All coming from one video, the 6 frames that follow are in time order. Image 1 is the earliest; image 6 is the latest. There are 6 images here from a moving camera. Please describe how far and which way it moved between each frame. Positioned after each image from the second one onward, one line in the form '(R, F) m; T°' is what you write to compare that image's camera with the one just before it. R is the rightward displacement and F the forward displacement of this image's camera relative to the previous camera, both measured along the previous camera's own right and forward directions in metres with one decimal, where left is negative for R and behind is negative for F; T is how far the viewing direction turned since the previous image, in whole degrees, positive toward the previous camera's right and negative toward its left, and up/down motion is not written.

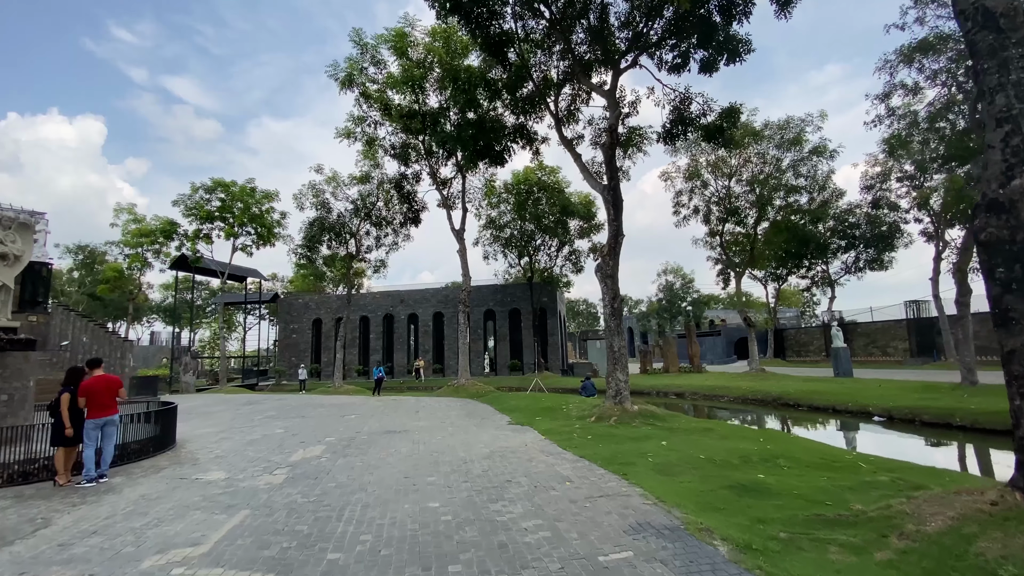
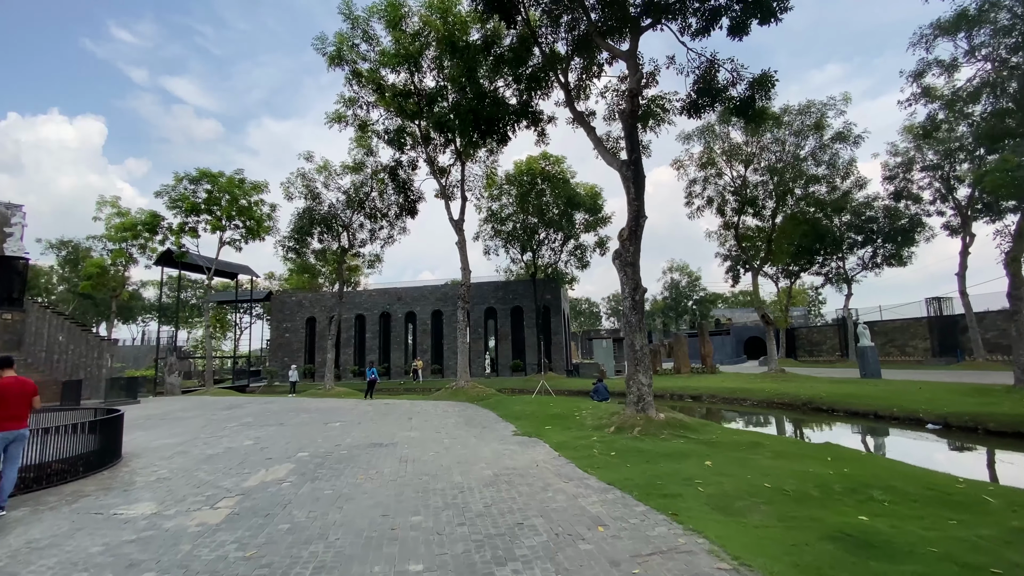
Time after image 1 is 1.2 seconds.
(-0.1, +1.6) m; 0°
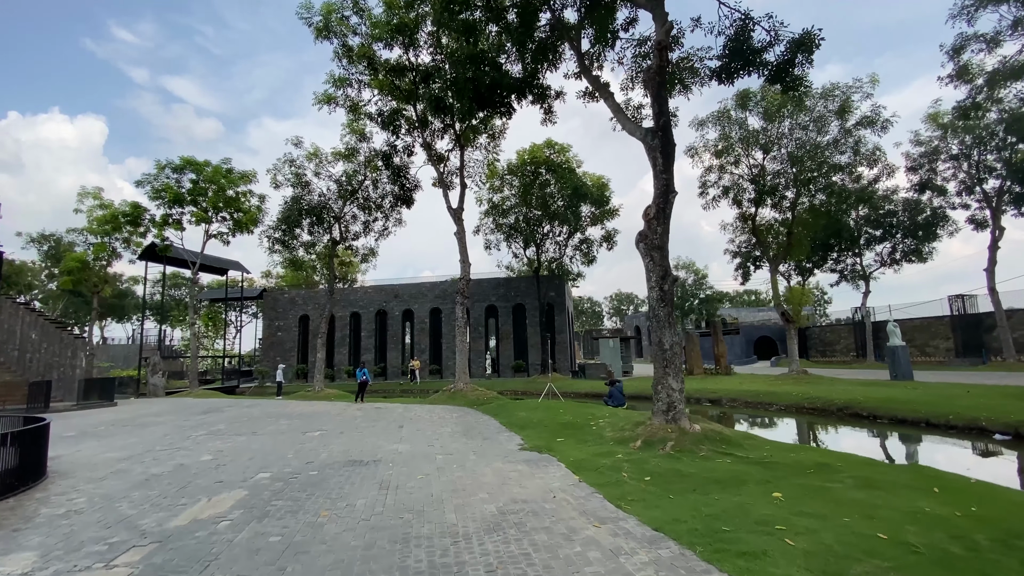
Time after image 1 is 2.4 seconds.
(-0.1, +1.5) m; 0°
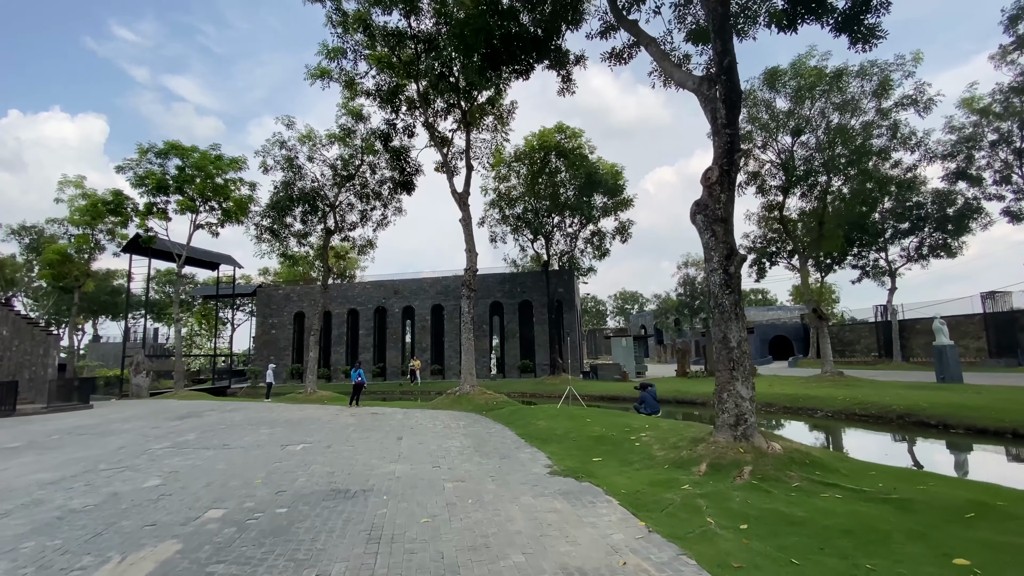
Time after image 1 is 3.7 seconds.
(-0.3, +1.7) m; 0°
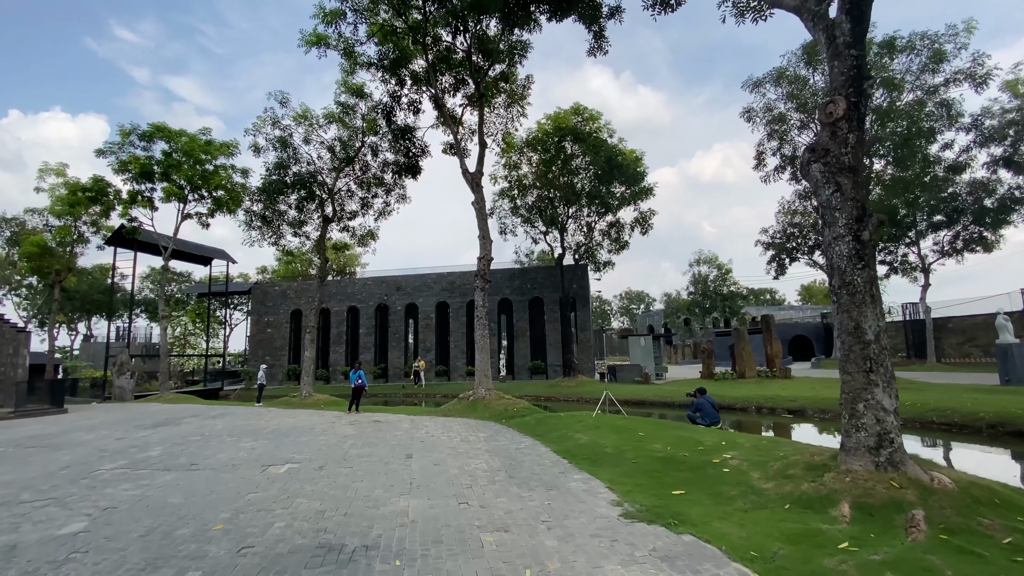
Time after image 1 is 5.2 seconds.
(-0.5, +1.8) m; 0°
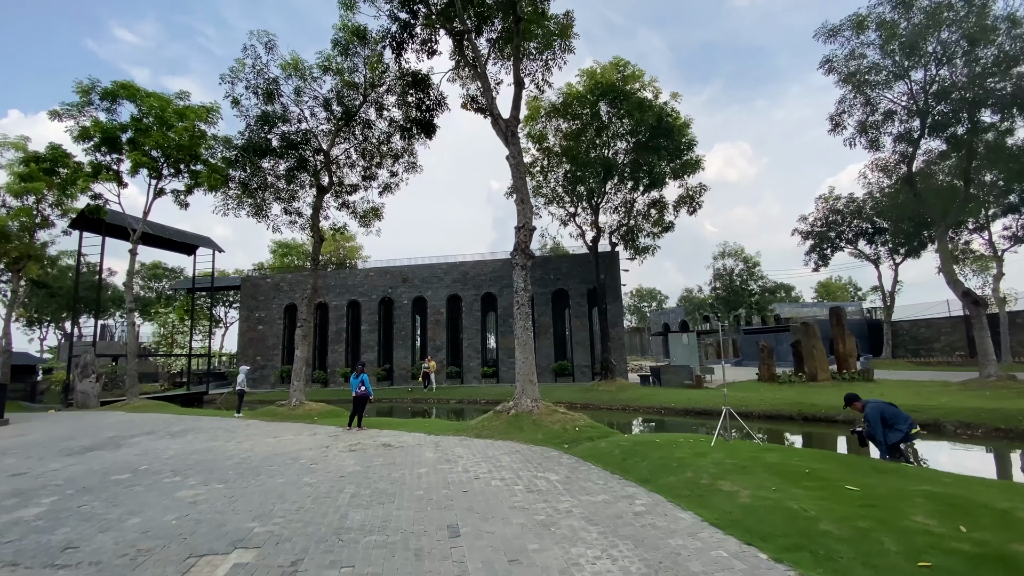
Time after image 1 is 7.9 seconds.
(-1.0, +3.3) m; 0°
